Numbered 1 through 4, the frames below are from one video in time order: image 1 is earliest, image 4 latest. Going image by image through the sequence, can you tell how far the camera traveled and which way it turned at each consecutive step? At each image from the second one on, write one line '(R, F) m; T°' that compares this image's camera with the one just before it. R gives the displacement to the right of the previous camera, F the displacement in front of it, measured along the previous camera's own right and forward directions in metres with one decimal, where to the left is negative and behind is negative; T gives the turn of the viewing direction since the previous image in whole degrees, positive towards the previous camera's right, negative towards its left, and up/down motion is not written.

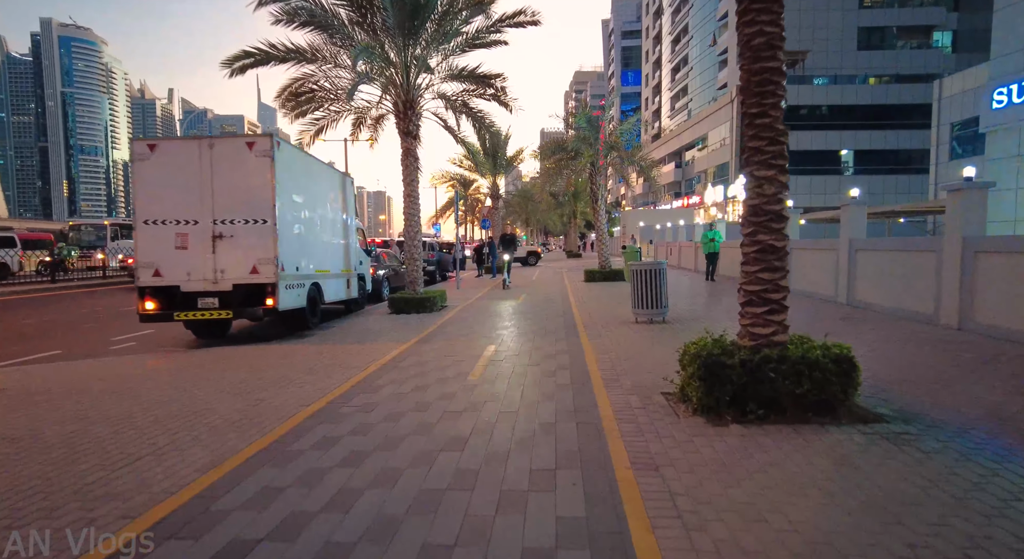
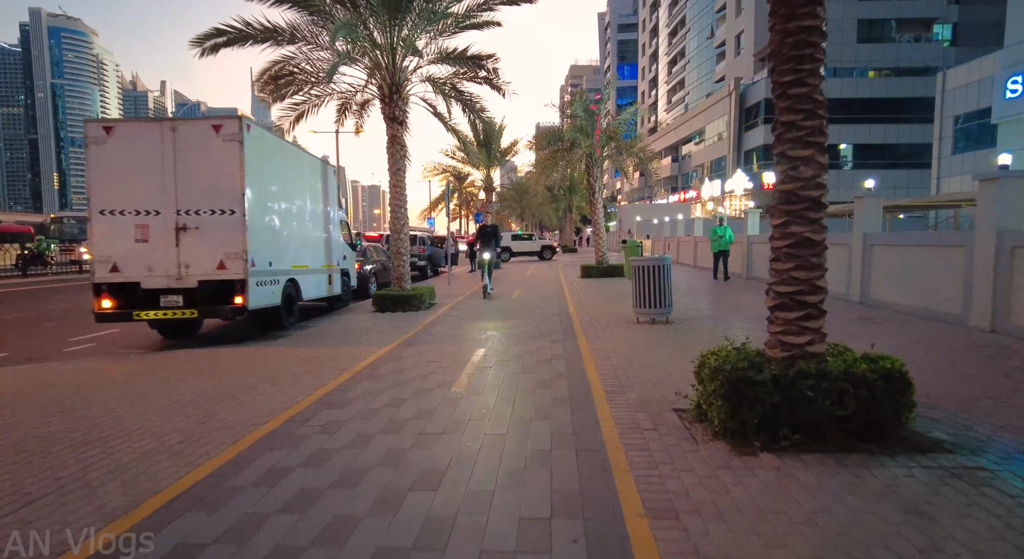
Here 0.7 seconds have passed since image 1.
(+0.1, +0.8) m; +1°
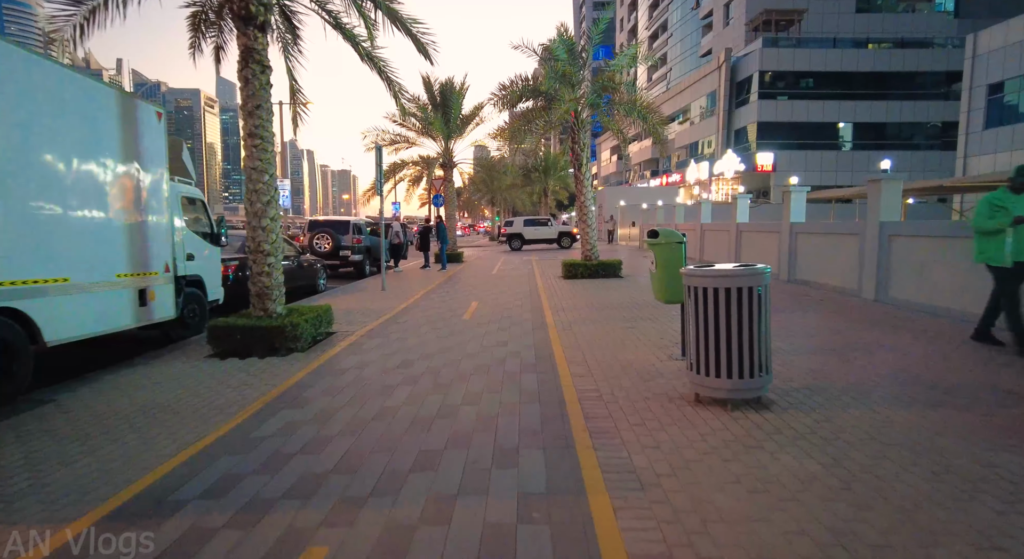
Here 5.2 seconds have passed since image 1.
(+0.4, +5.1) m; +3°
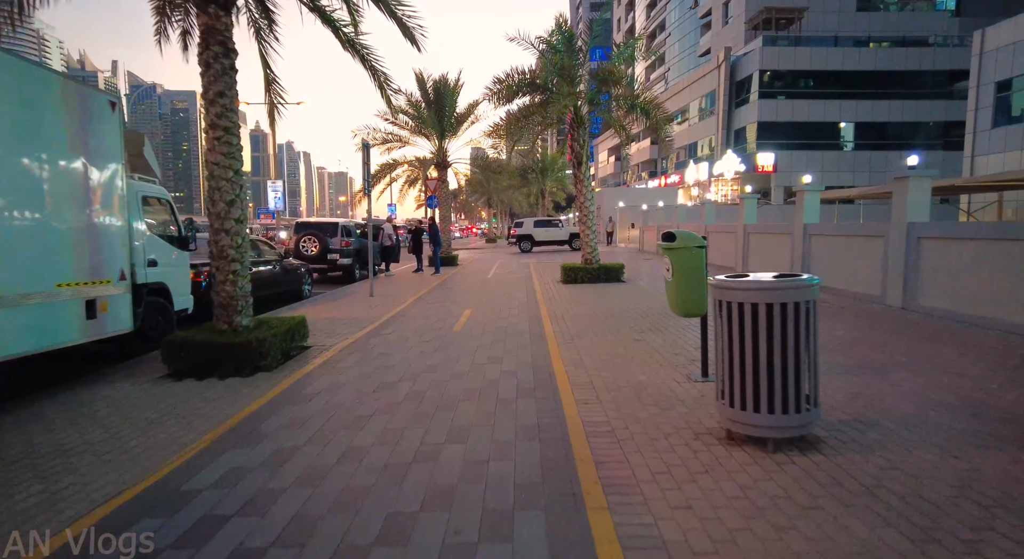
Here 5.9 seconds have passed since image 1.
(0.0, +0.8) m; 0°
